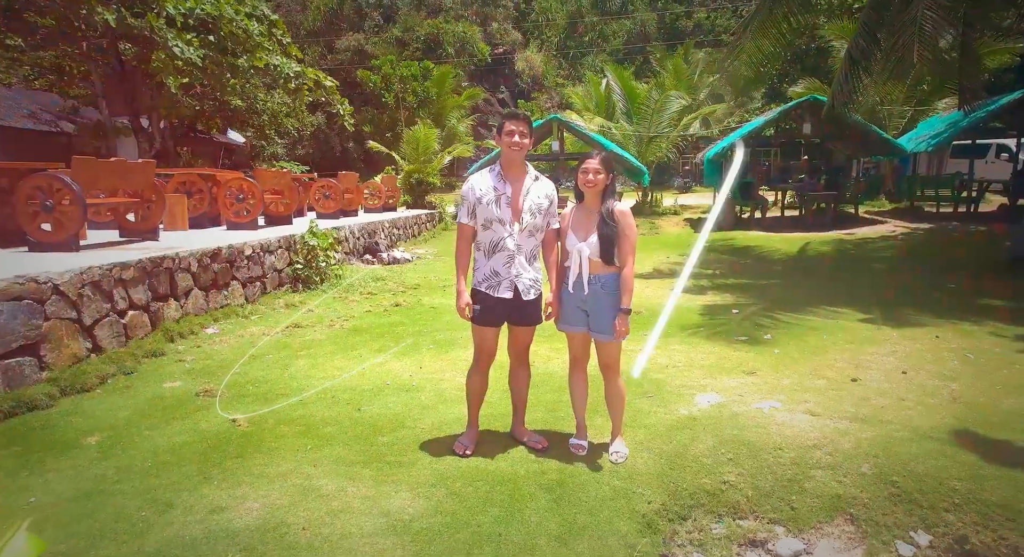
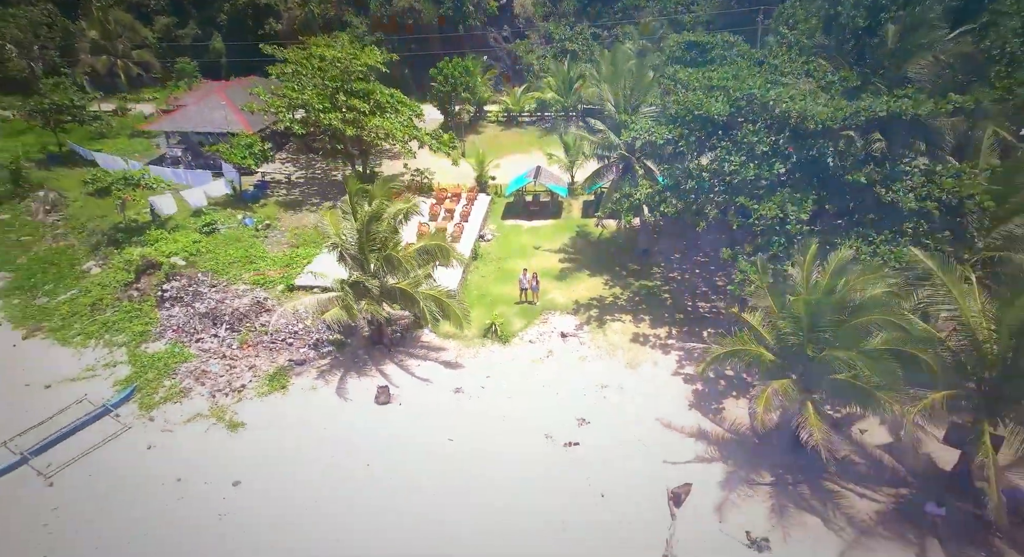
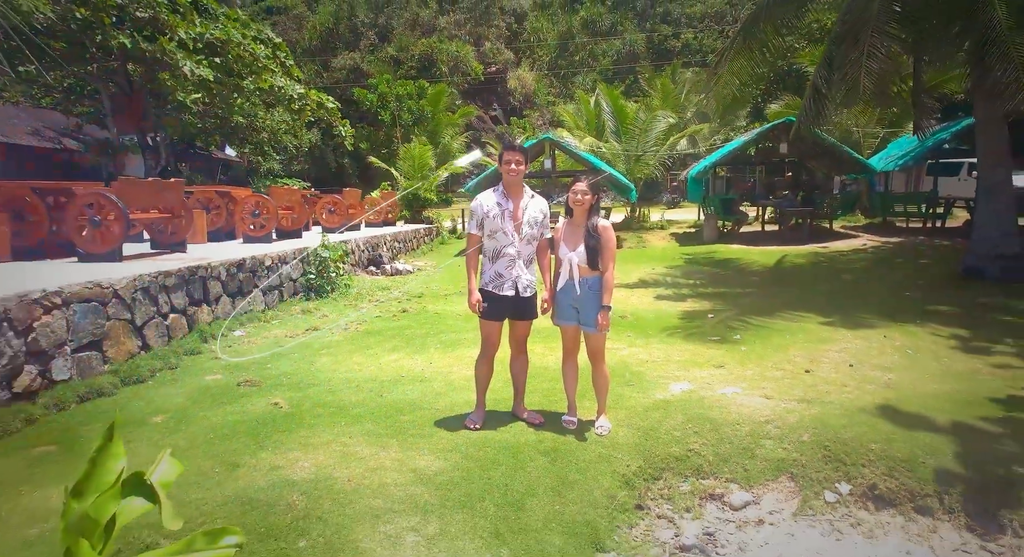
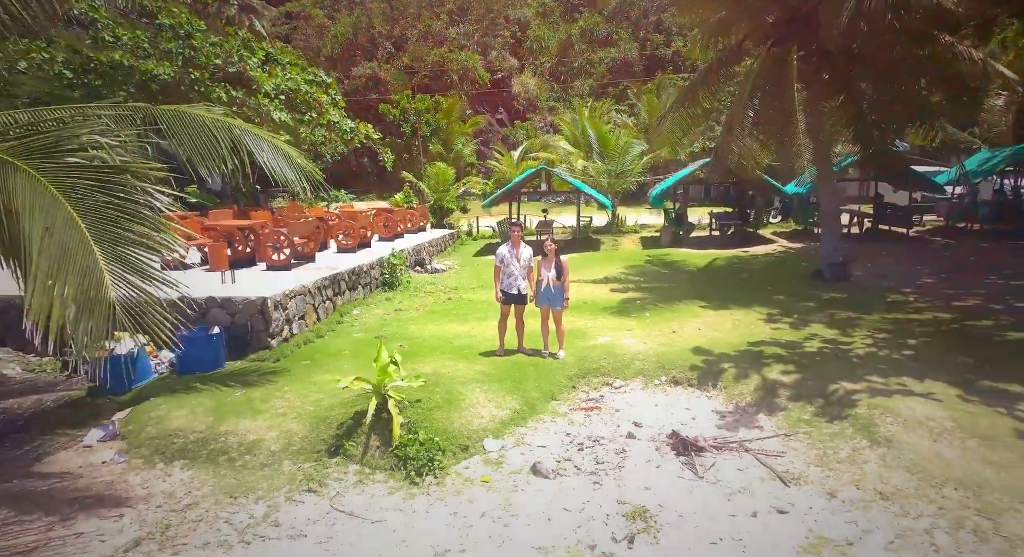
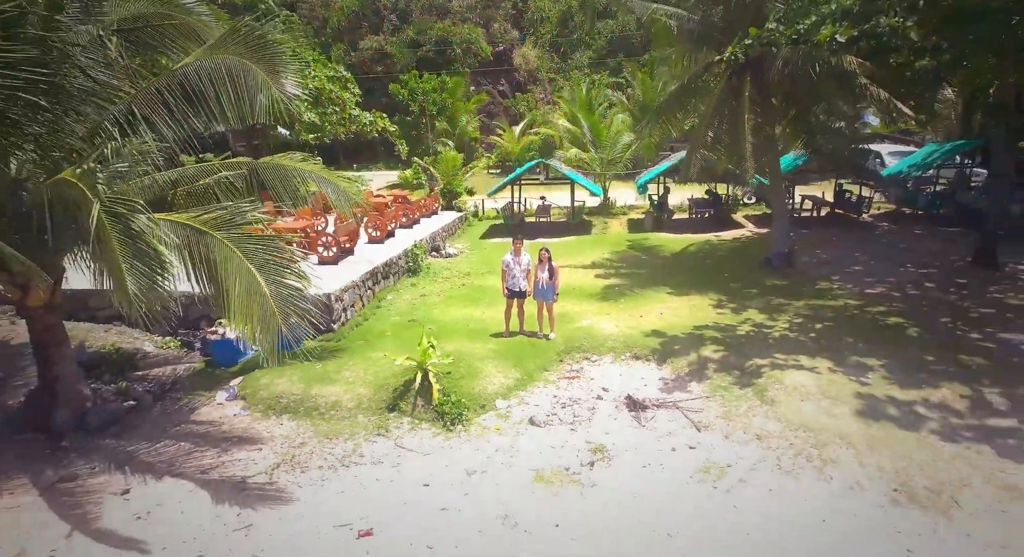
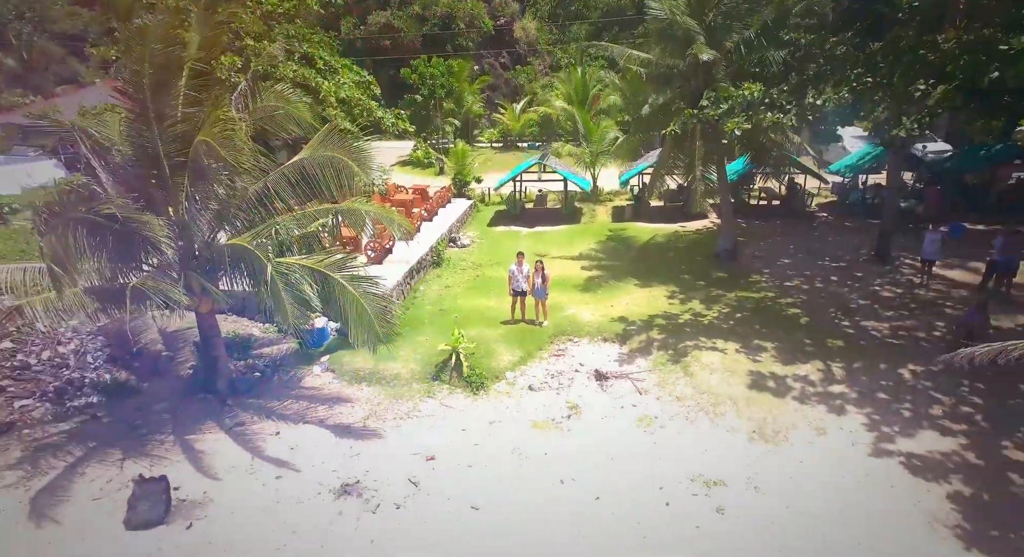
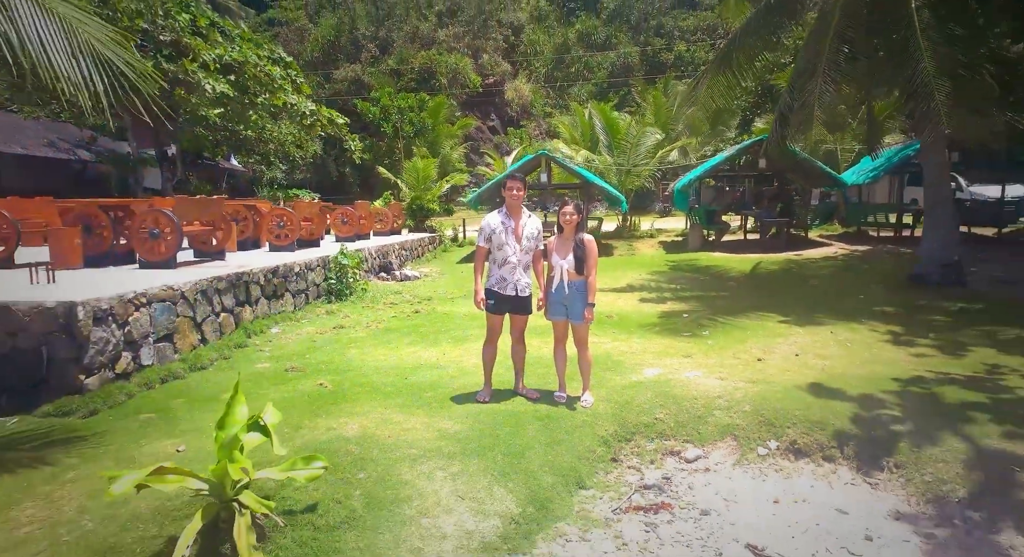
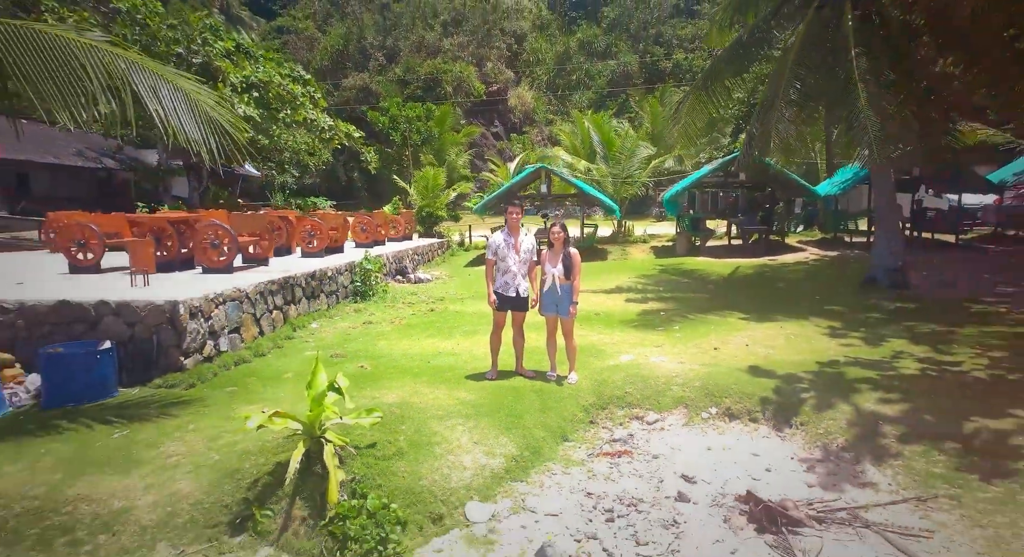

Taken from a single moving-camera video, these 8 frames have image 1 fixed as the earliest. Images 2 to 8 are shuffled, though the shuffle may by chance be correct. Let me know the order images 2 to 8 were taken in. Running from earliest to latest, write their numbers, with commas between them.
3, 7, 8, 4, 5, 6, 2
